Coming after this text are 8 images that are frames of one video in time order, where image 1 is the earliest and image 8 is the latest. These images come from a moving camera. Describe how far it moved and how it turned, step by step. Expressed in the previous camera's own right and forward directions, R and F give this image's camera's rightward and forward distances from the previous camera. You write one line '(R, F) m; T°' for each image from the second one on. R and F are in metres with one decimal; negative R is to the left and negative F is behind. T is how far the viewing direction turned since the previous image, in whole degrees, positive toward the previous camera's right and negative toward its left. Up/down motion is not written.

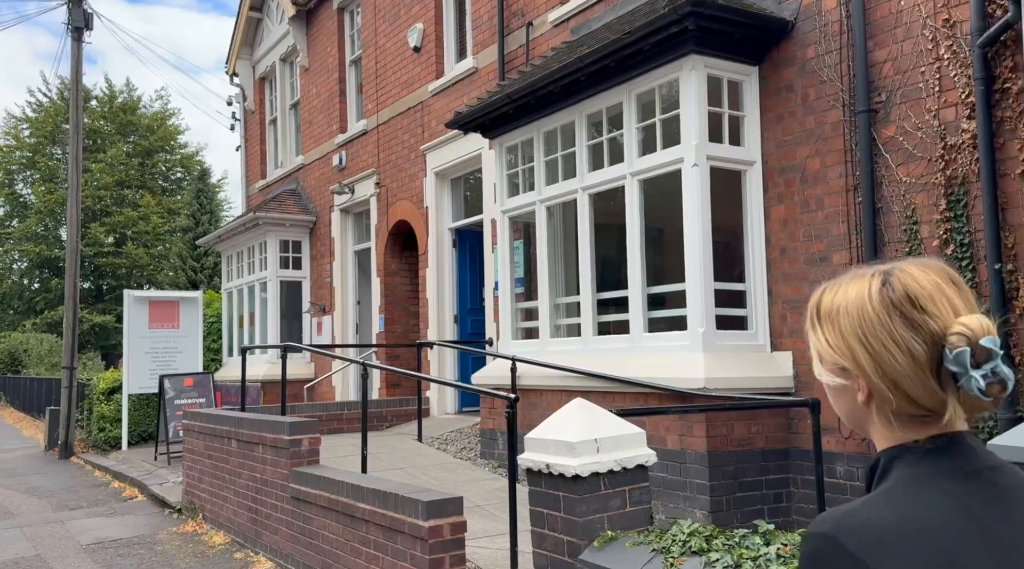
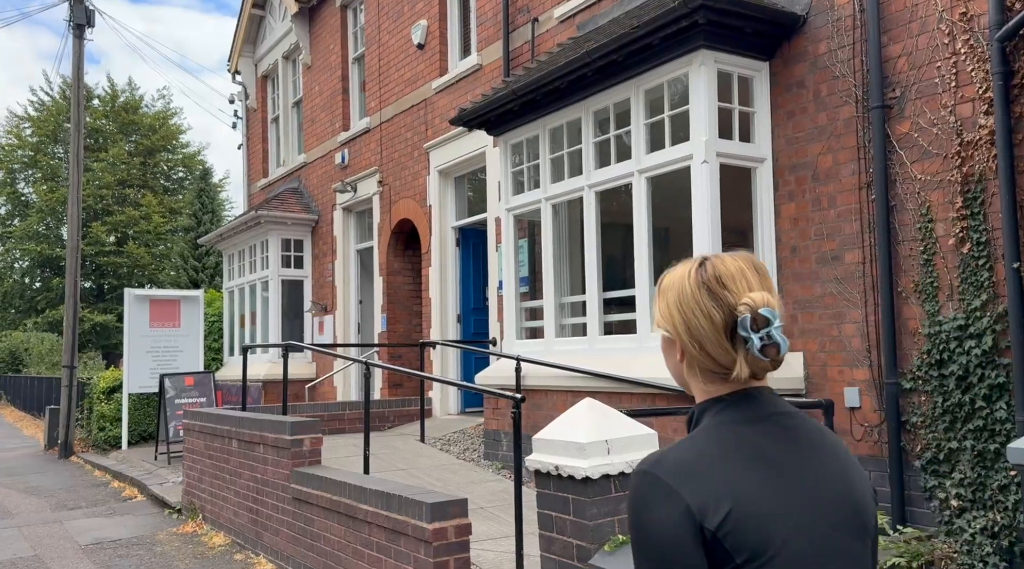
(0.0, +0.1) m; 0°
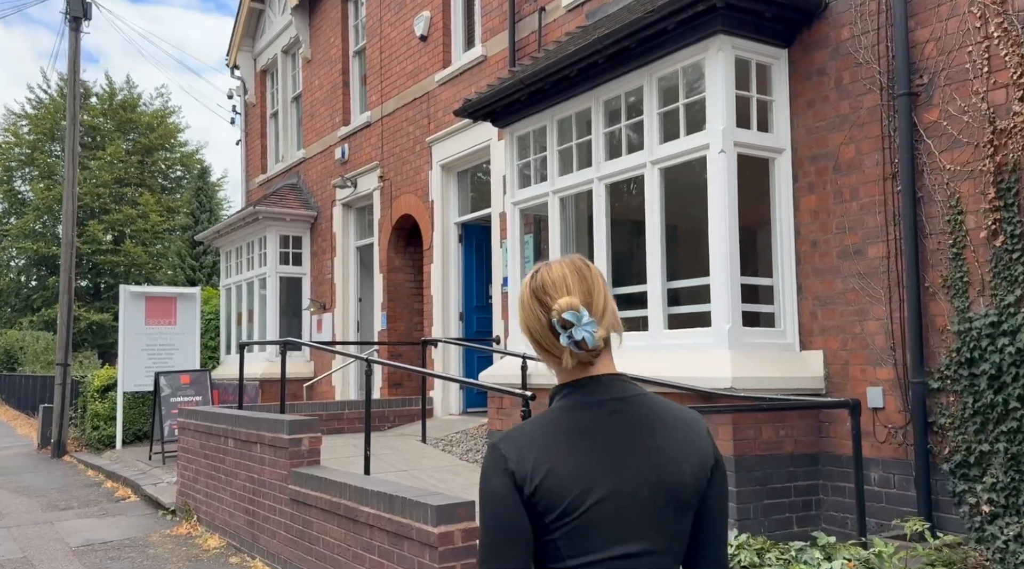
(-0.1, +0.3) m; 0°
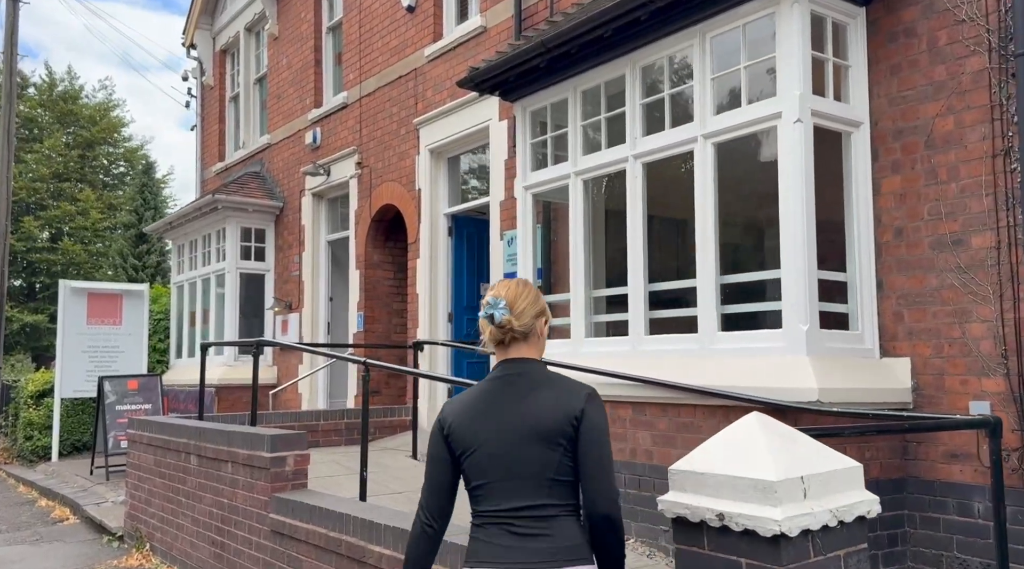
(-0.5, +1.0) m; +3°
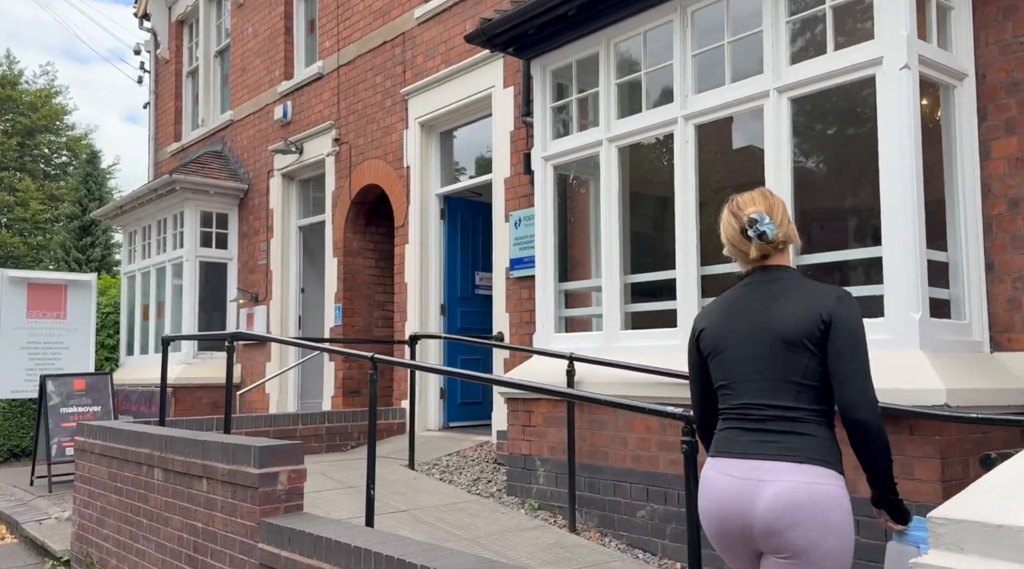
(-0.5, +0.9) m; +3°
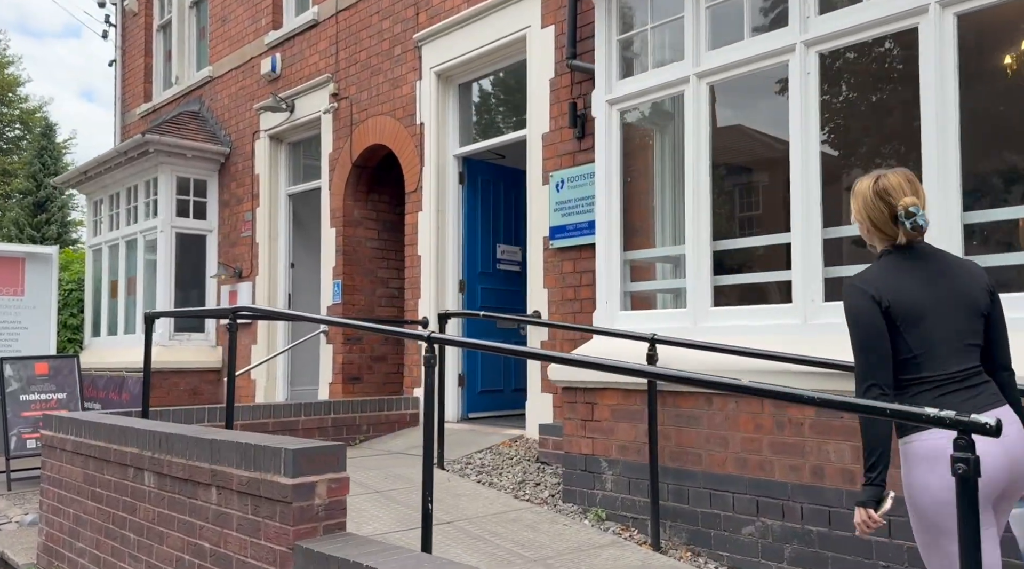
(-0.6, +1.0) m; +2°
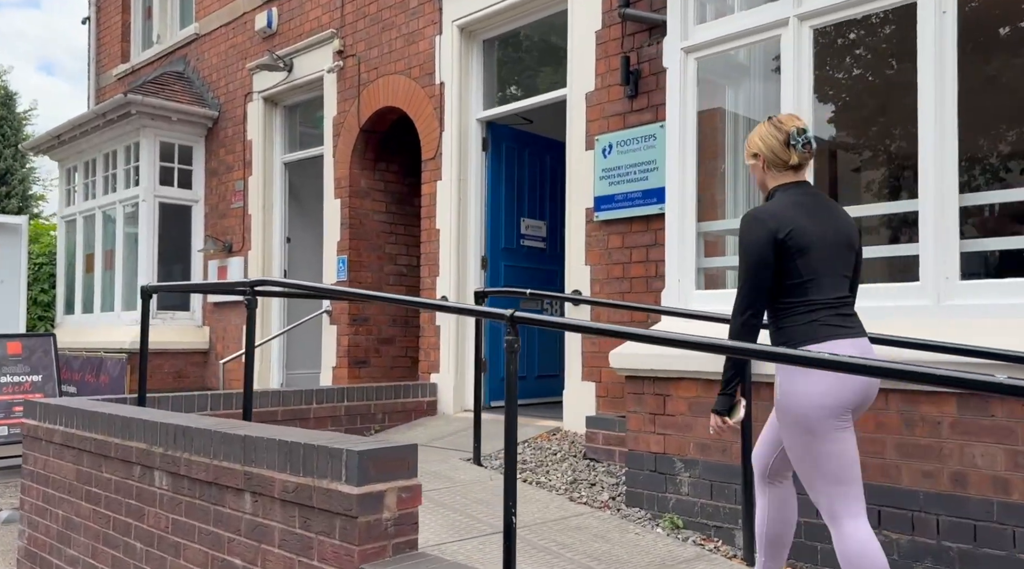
(-0.5, +0.7) m; +2°
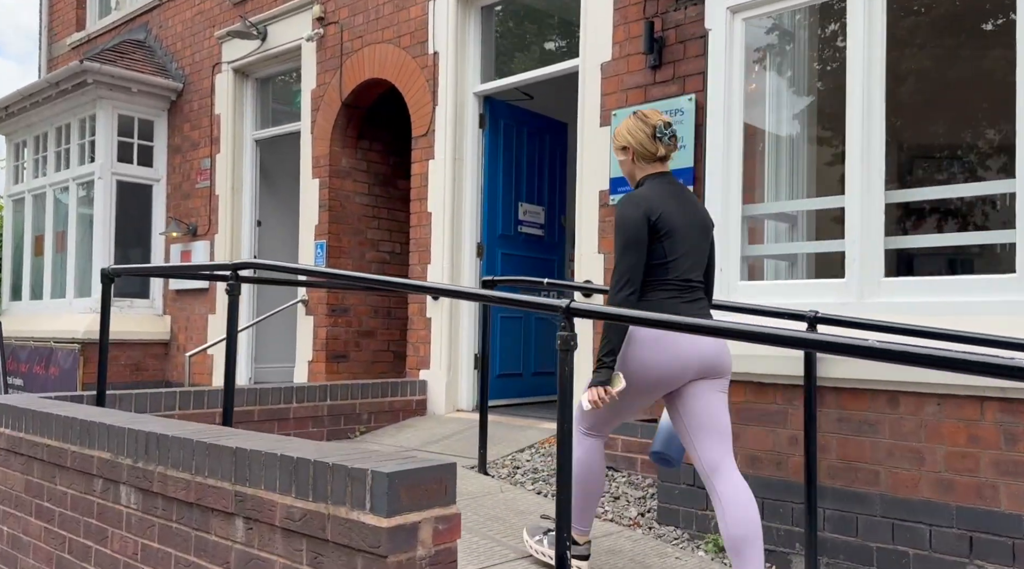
(-0.3, +0.6) m; +3°
